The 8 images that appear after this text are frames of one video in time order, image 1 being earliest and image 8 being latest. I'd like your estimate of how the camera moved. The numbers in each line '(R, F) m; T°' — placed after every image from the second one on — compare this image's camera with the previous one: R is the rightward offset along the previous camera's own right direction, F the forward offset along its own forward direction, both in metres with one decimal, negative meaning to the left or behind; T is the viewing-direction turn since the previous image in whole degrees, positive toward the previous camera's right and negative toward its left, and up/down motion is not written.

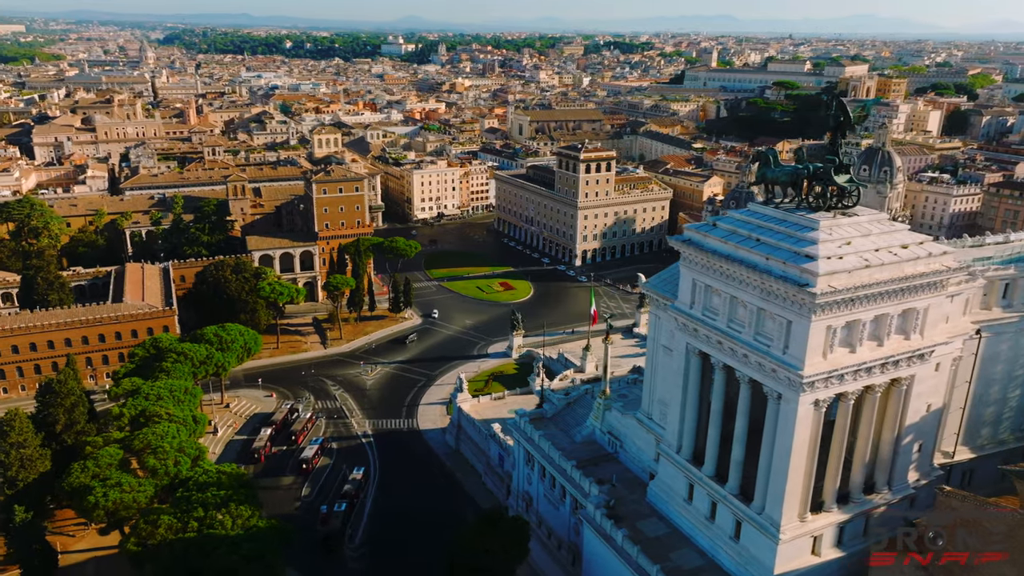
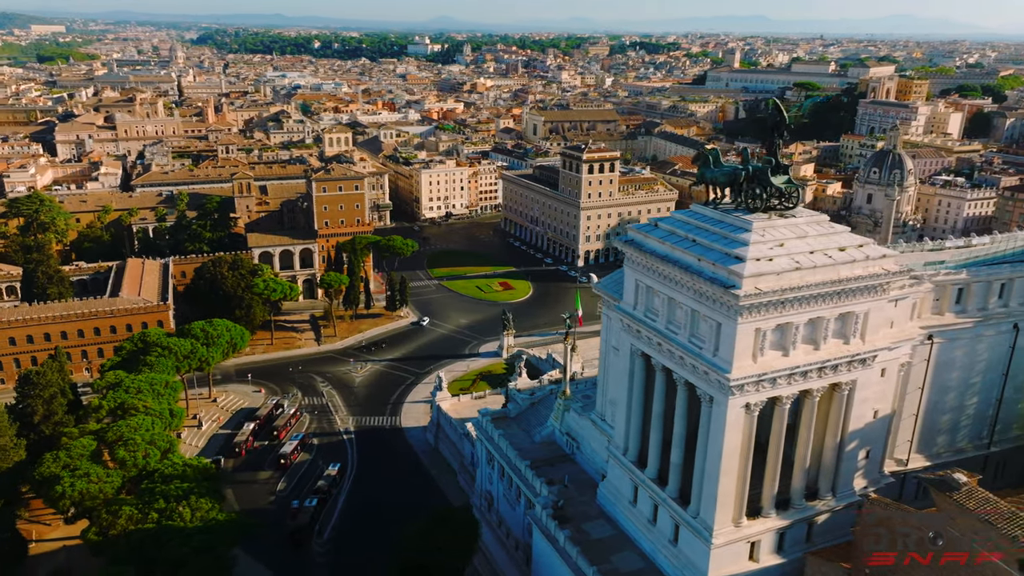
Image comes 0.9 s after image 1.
(+4.4, +0.1) m; -2°
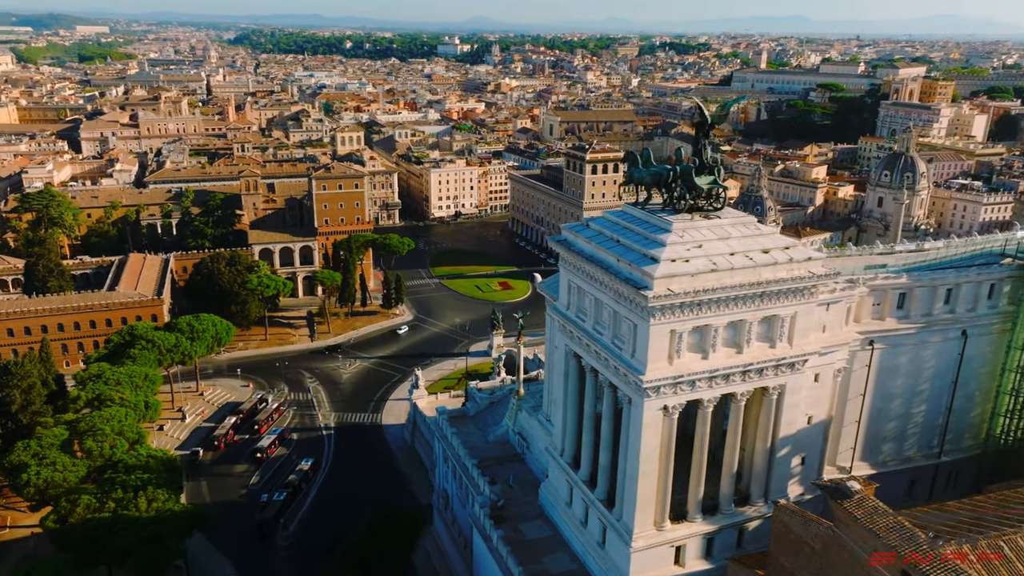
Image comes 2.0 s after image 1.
(+5.0, +0.1) m; -2°
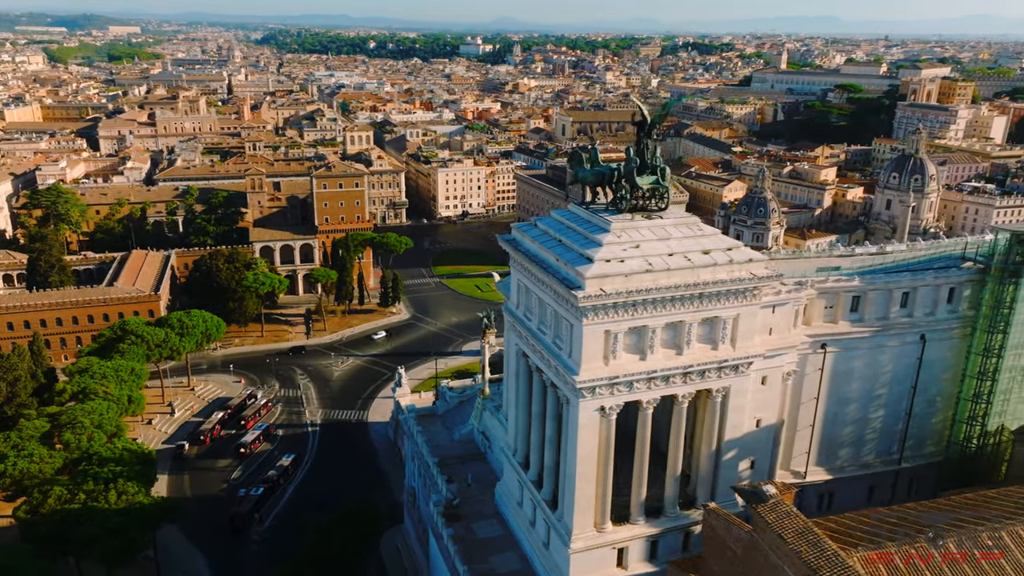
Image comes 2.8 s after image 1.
(+3.8, +0.1) m; -2°
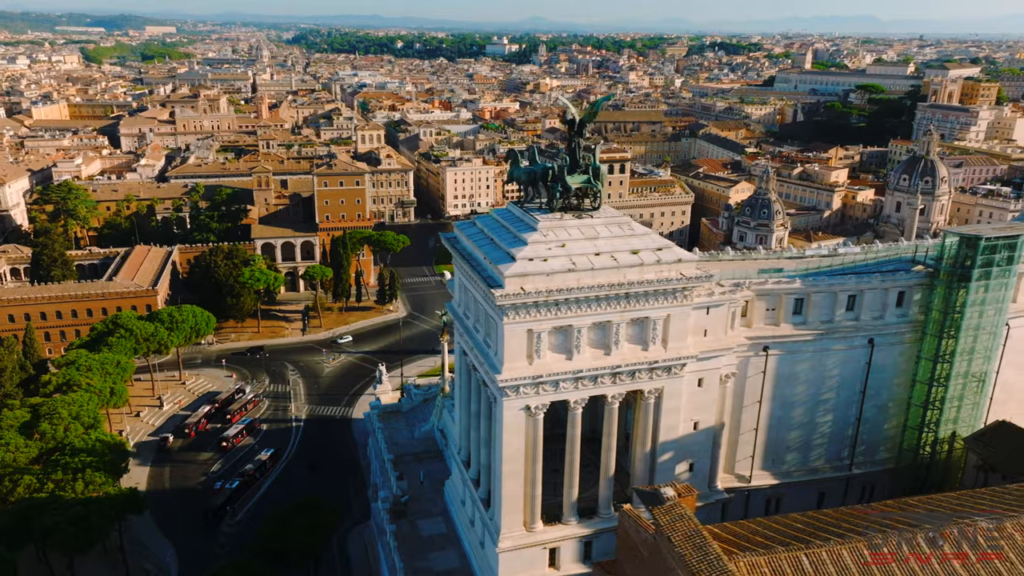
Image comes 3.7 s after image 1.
(+4.4, +0.1) m; -2°
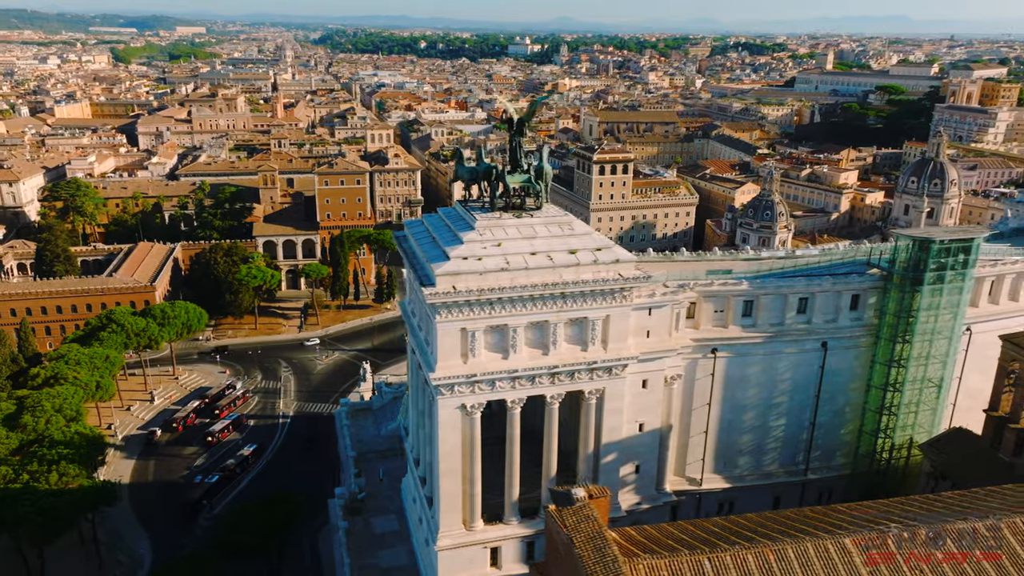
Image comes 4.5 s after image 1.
(+3.8, +0.1) m; -2°
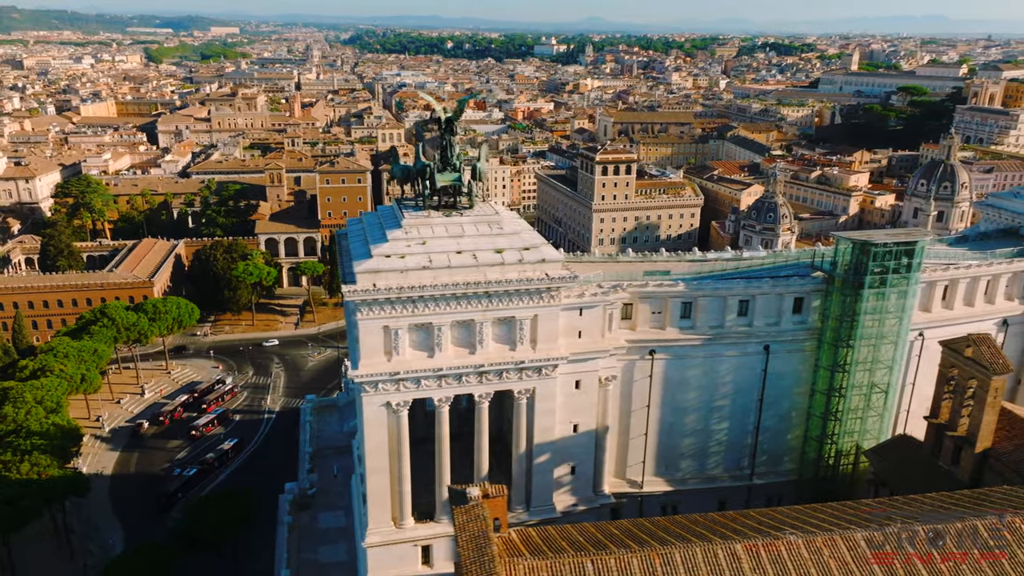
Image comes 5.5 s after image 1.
(+4.4, +0.1) m; -2°
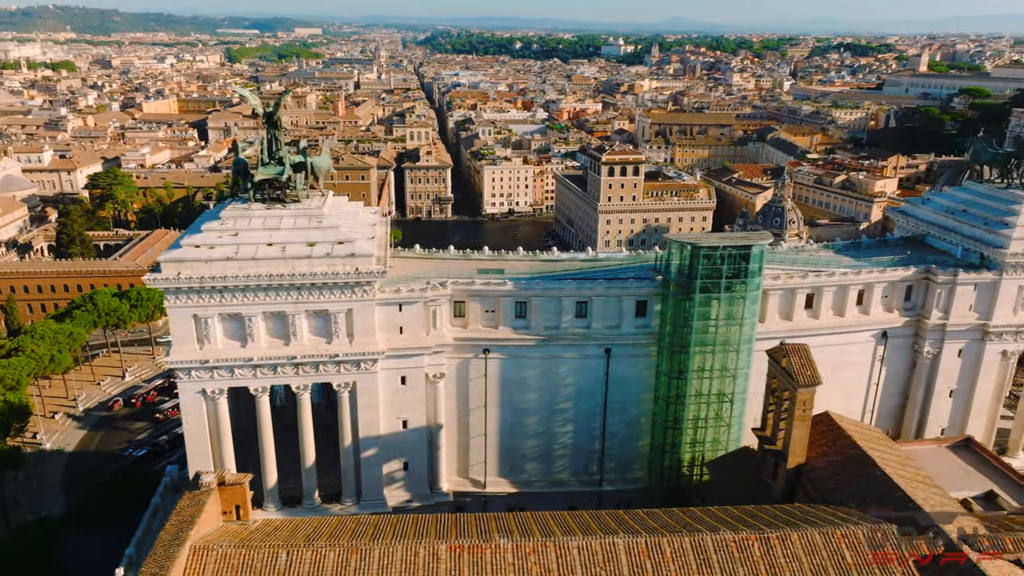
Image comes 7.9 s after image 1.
(+11.3, +0.6) m; -5°
